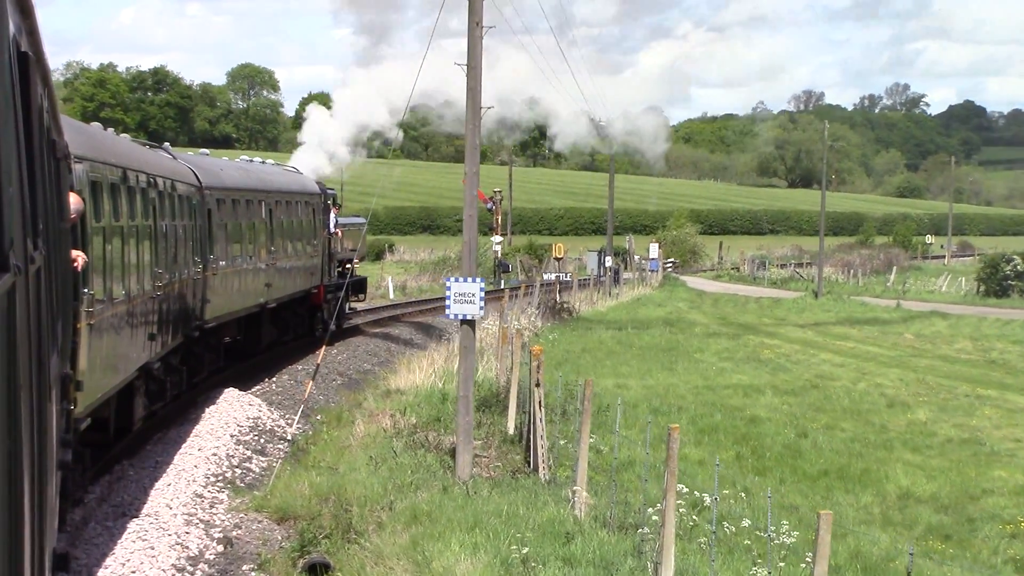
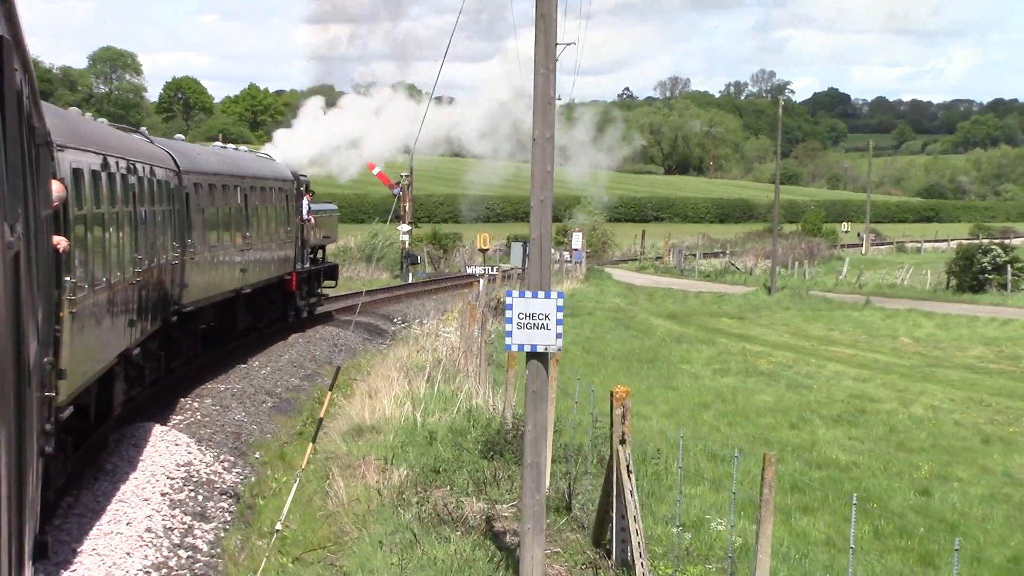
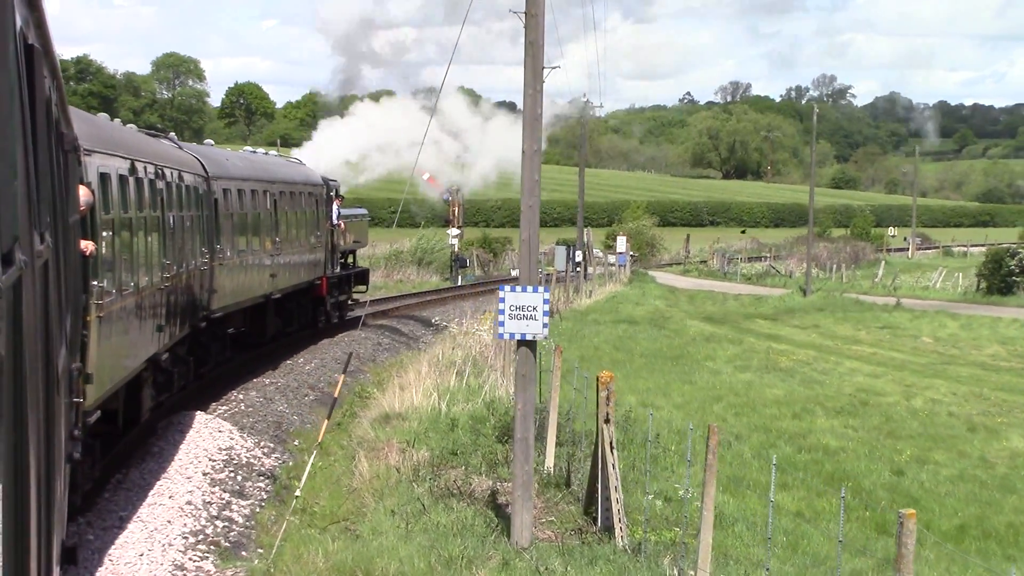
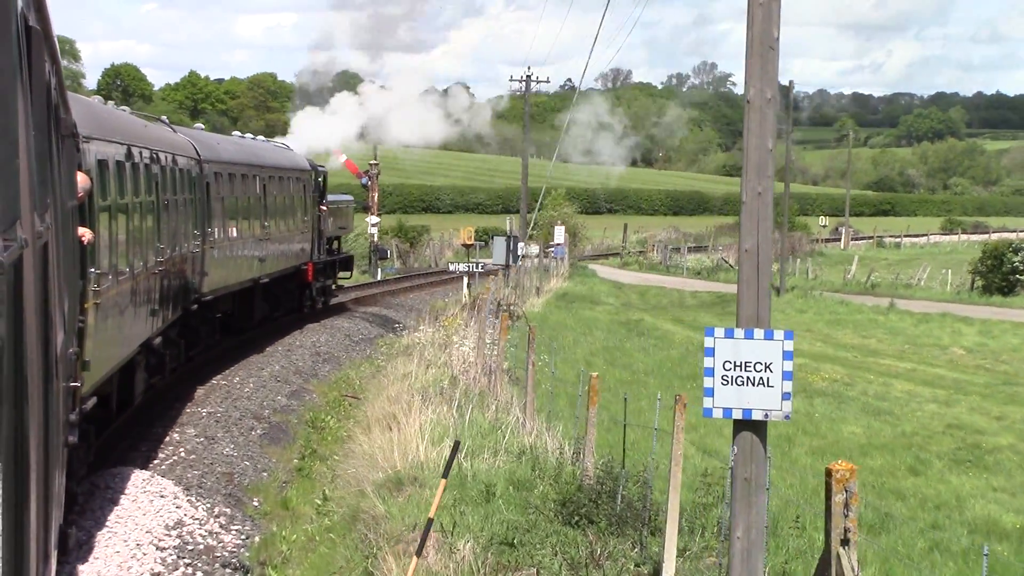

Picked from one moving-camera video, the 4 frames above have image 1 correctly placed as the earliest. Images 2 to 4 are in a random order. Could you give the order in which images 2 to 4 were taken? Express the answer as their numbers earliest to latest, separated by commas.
3, 2, 4
